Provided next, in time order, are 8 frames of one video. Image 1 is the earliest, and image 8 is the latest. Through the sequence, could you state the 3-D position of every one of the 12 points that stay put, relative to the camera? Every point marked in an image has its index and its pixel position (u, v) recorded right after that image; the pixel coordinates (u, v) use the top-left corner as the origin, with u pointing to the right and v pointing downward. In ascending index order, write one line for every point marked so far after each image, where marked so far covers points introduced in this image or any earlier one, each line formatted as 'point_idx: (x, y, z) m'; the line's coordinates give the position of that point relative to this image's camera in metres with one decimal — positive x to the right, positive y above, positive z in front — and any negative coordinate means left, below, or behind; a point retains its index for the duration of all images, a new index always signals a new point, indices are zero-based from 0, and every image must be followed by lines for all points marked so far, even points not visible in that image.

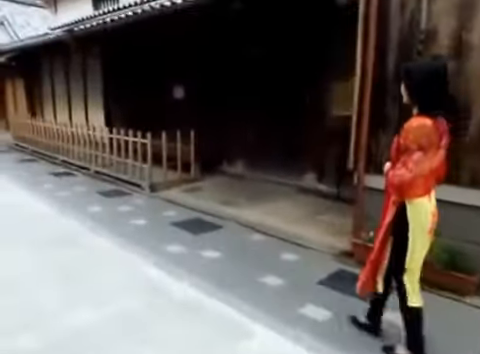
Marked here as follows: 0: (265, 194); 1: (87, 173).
0: (+0.4, -0.3, +6.0) m
1: (-3.3, +0.1, +7.8) m
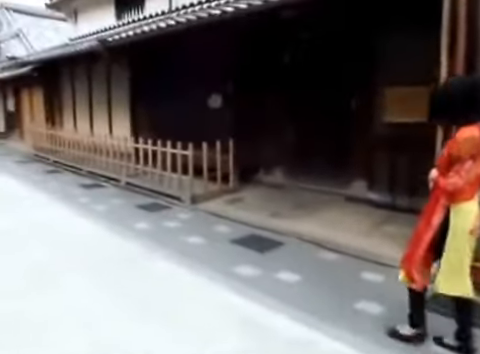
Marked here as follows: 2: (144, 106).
0: (+1.1, -0.5, +5.7) m
1: (-2.5, -0.1, +7.6) m
2: (-2.3, +1.6, +8.4) m
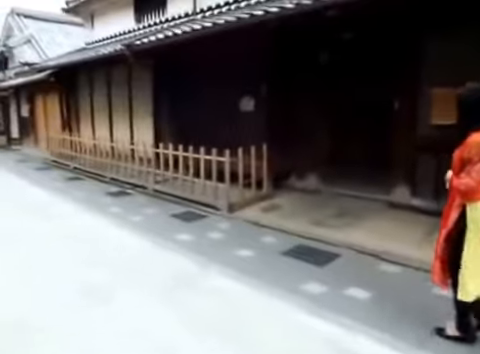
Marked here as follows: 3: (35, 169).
0: (+1.7, -0.5, +5.5) m
1: (-1.9, -0.3, +7.4) m
2: (-1.7, +1.5, +8.3) m
3: (-5.6, +0.2, +10.2) m
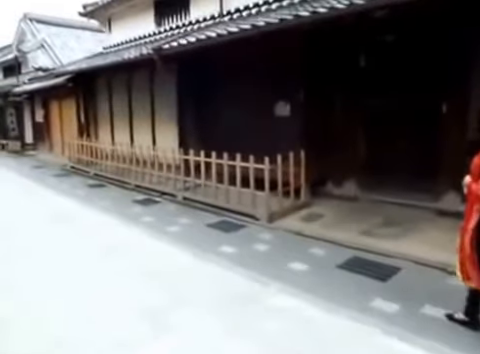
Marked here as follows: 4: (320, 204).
0: (+2.3, -0.6, +5.2) m
1: (-1.3, -0.4, +7.2) m
2: (-1.1, +1.3, +8.0) m
3: (-5.0, 0.0, +10.0) m
4: (+1.3, -0.5, +6.2) m
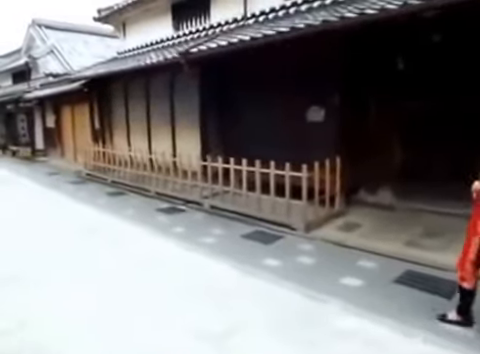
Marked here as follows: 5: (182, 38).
0: (+2.8, -0.7, +5.0) m
1: (-0.8, -0.6, +7.0) m
2: (-0.6, +1.2, +7.8) m
3: (-4.5, -0.1, +9.8) m
4: (+1.9, -0.6, +6.0) m
5: (-1.4, +3.3, +8.7) m
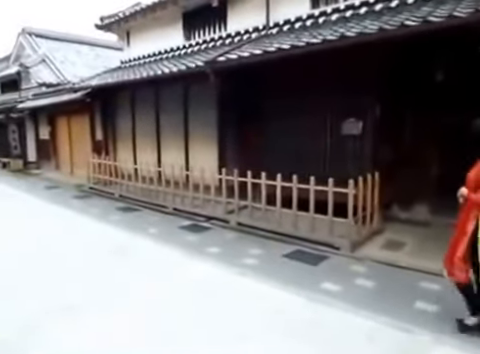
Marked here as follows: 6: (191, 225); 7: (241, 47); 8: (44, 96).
0: (+3.4, -0.9, +4.8) m
1: (-0.3, -0.8, +6.5) m
2: (-0.2, +0.9, +7.5) m
3: (-4.2, -0.5, +9.2) m
4: (+2.4, -0.8, +5.7) m
5: (-1.0, +3.0, +8.4) m
6: (-0.9, -0.9, +6.6) m
7: (0.0, +2.3, +6.5) m
8: (-6.7, +2.8, +12.6) m
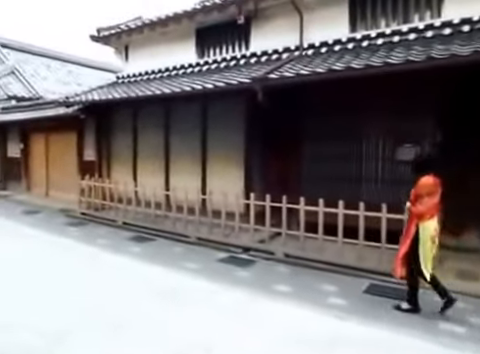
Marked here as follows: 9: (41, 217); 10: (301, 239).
0: (+4.3, -1.3, +4.8) m
1: (+0.4, -1.3, +5.9) m
2: (+0.4, +0.4, +7.0) m
3: (-3.8, -1.1, +8.0) m
4: (+3.2, -1.2, +5.5) m
5: (-0.6, +2.4, +7.9) m
6: (-0.1, -1.3, +5.9) m
7: (+0.8, +1.9, +6.1) m
8: (-6.9, +2.1, +11.2) m
9: (-4.9, -1.0, +8.8) m
10: (+0.9, -1.0, +6.0) m
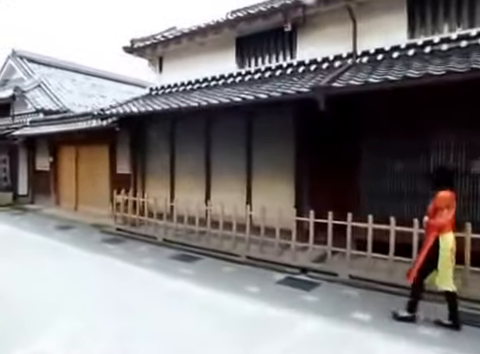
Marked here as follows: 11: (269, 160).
0: (+5.2, -1.5, +4.2) m
1: (+1.3, -1.5, +5.5) m
2: (+1.3, +0.1, +6.6) m
3: (-2.9, -1.4, +7.7) m
4: (+4.1, -1.4, +5.0) m
5: (+0.4, +2.1, +7.6) m
6: (+0.8, -1.5, +5.4) m
7: (+1.6, +1.6, +5.8) m
8: (-5.9, +1.7, +11.0) m
9: (-3.9, -1.3, +8.4) m
10: (+1.8, -1.2, +5.5) m
11: (+0.6, +0.3, +7.0) m
